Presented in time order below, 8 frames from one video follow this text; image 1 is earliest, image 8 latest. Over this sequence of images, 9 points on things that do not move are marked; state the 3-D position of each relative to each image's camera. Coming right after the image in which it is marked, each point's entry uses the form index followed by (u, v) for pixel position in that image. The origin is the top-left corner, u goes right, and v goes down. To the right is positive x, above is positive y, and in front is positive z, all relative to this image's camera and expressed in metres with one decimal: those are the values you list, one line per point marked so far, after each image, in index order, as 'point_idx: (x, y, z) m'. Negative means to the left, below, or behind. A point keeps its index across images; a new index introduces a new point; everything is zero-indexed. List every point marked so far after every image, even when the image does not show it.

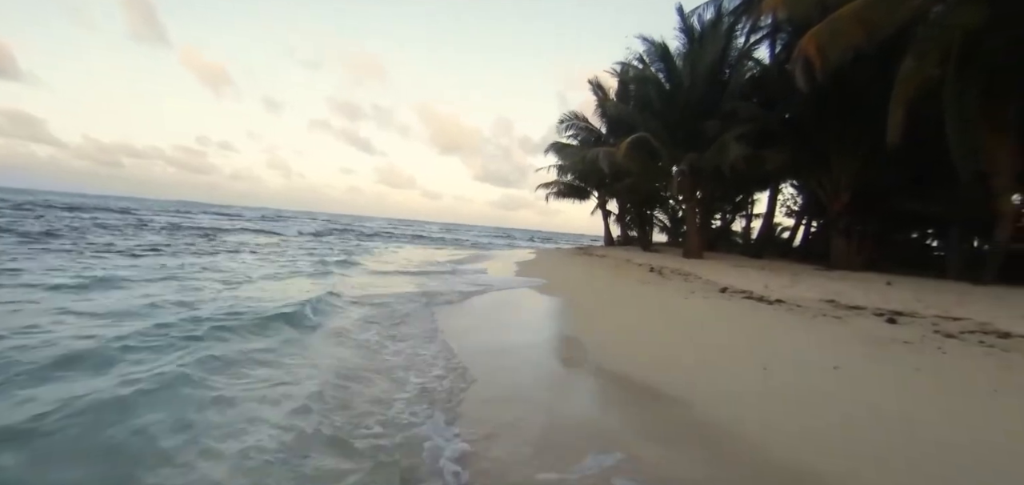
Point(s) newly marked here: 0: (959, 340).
0: (+4.3, -1.1, +4.2) m
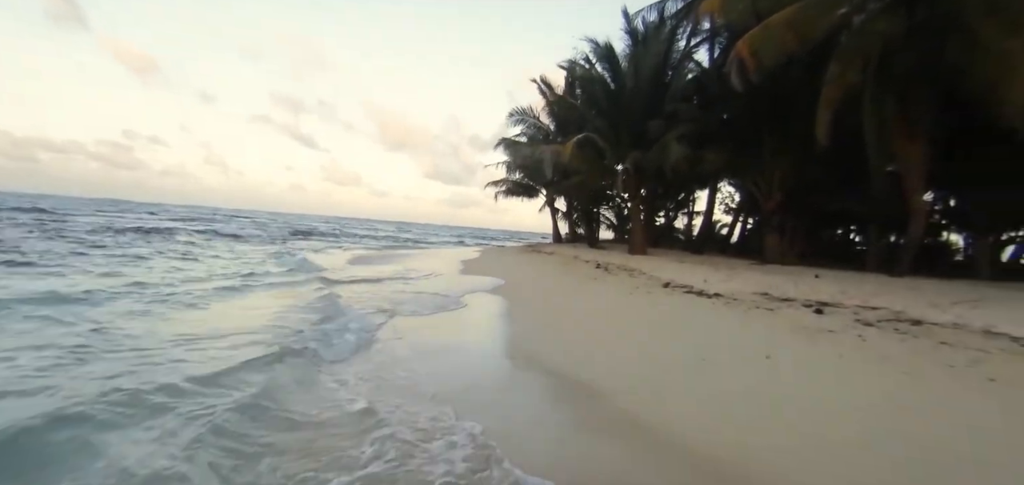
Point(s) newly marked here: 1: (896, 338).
0: (+3.8, -0.9, +4.4) m
1: (+3.8, -0.9, +4.2) m
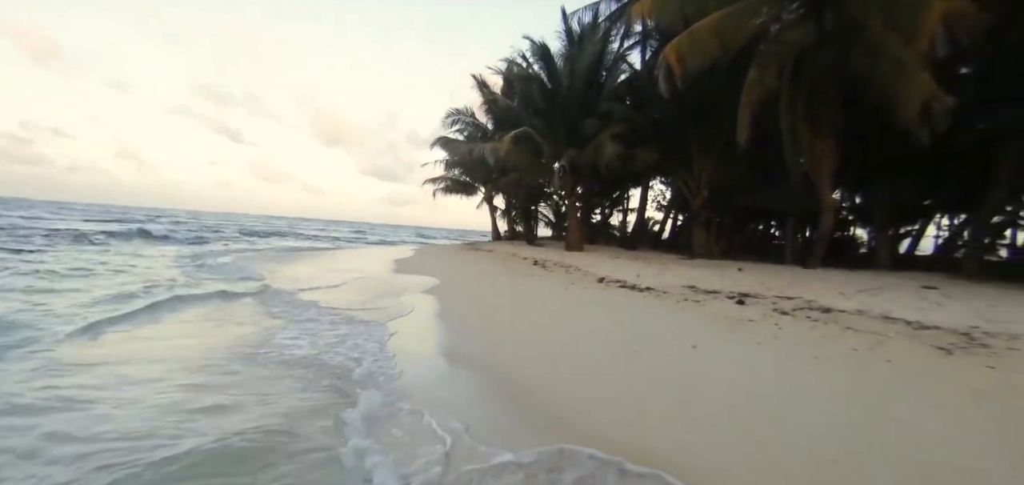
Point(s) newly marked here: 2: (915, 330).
0: (+3.1, -0.9, +4.6) m
1: (+3.1, -0.9, +4.4) m
2: (+4.1, -0.9, +4.3) m
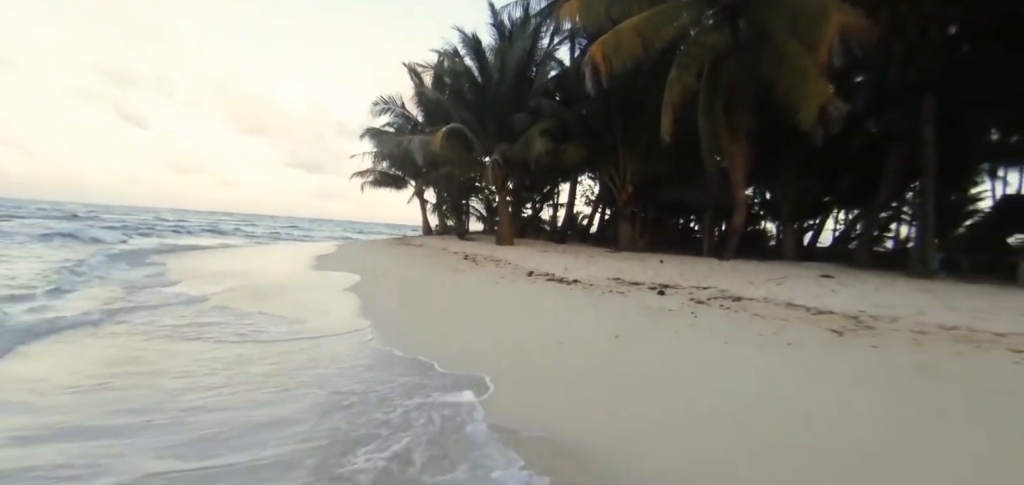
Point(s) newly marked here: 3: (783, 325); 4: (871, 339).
0: (+2.3, -0.8, +4.9) m
1: (+2.4, -0.8, +4.7) m
2: (+3.3, -0.8, +4.6) m
3: (+2.9, -0.9, +4.3) m
4: (+3.5, -0.9, +4.0) m
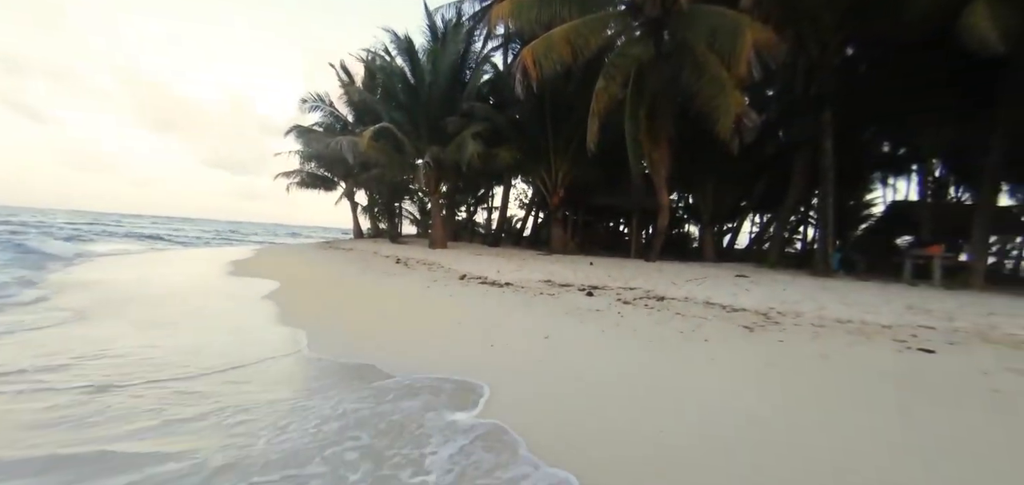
0: (+1.5, -0.8, +5.1) m
1: (+1.6, -0.8, +4.9) m
2: (+2.5, -0.8, +4.9) m
3: (+2.1, -0.9, +4.5) m
4: (+2.8, -1.0, +4.3) m
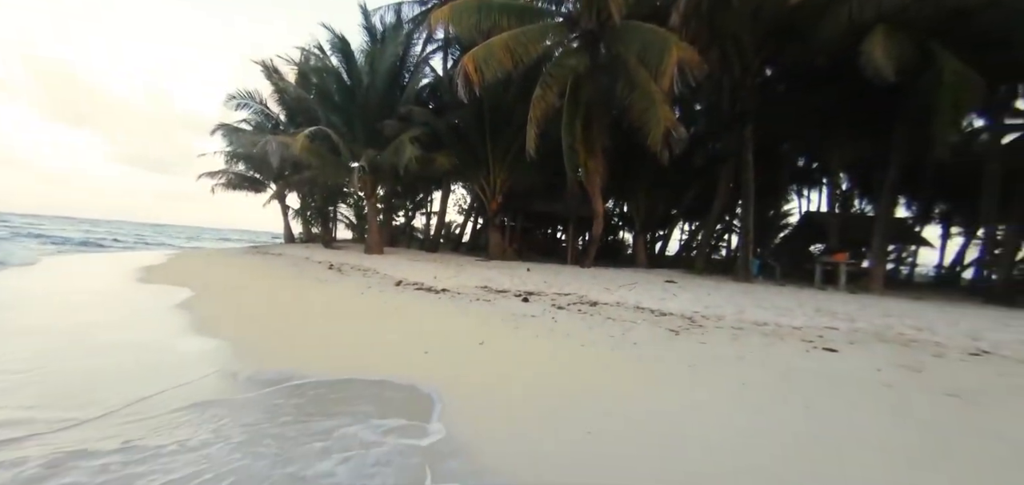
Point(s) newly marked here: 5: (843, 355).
0: (+0.8, -0.9, +5.2) m
1: (+0.9, -0.9, +5.0) m
2: (+1.8, -0.9, +5.1) m
3: (+1.4, -1.0, +4.7) m
4: (+2.1, -1.0, +4.5) m
5: (+3.5, -1.2, +4.3) m
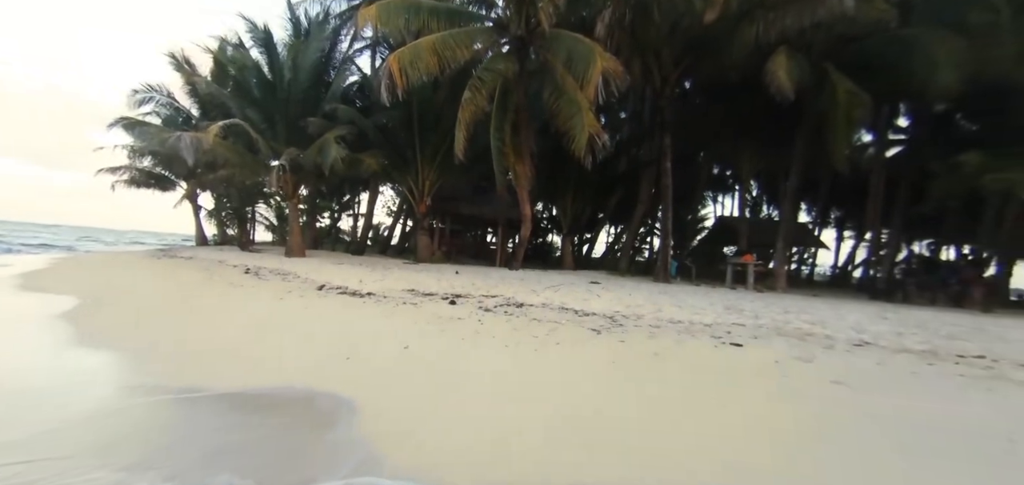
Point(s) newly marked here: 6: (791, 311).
0: (-0.1, -0.9, +5.3) m
1: (0.0, -0.9, +5.1) m
2: (+0.9, -0.9, +5.3) m
3: (+0.6, -1.0, +4.9) m
4: (+1.3, -1.1, +4.8) m
5: (+2.7, -1.2, +4.6) m
6: (+4.1, -1.0, +6.0) m
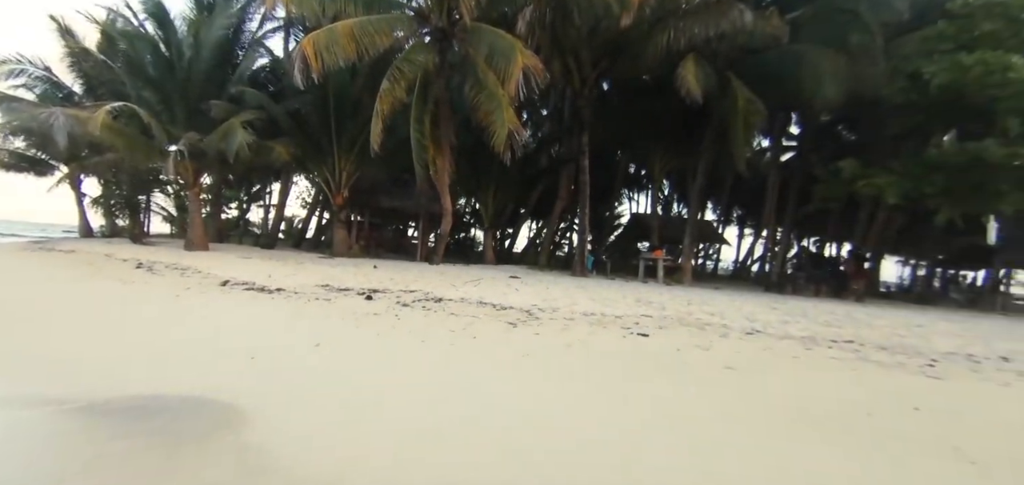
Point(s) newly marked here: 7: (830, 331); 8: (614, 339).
0: (-1.1, -0.8, +5.3) m
1: (-1.0, -0.9, +5.2) m
2: (-0.1, -0.9, +5.5) m
3: (-0.4, -0.9, +5.0) m
4: (+0.3, -1.0, +5.0) m
5: (+1.7, -1.2, +5.0) m
6: (+3.0, -0.9, +6.5) m
7: (+4.7, -1.3, +5.9) m
8: (+1.2, -1.2, +4.9) m
